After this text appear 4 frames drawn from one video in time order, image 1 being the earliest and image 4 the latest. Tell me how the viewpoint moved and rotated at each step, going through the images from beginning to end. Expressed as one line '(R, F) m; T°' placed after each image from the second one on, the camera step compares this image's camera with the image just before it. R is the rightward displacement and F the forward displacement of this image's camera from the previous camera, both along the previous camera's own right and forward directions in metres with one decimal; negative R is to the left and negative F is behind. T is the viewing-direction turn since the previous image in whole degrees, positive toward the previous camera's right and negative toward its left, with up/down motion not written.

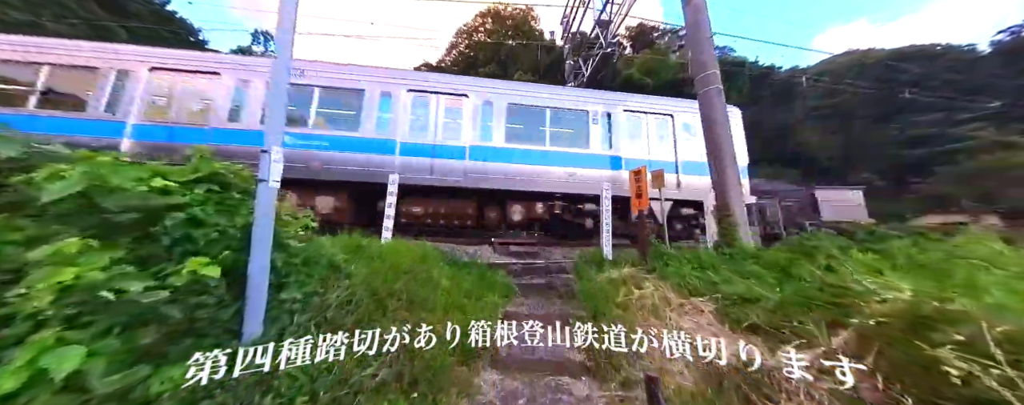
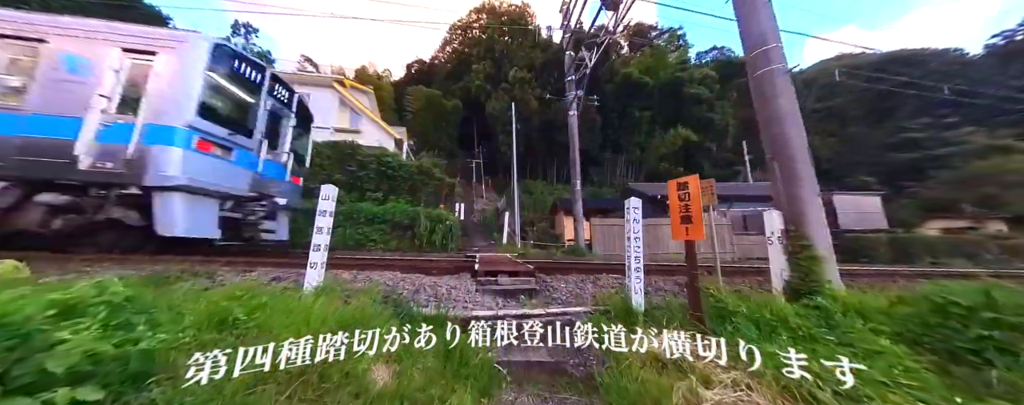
(+0.1, +0.8) m; +1°
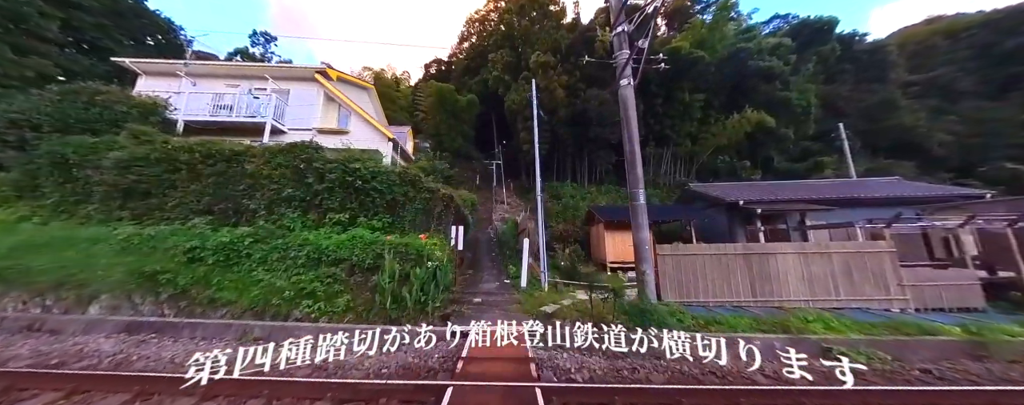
(+0.1, +2.3) m; -6°
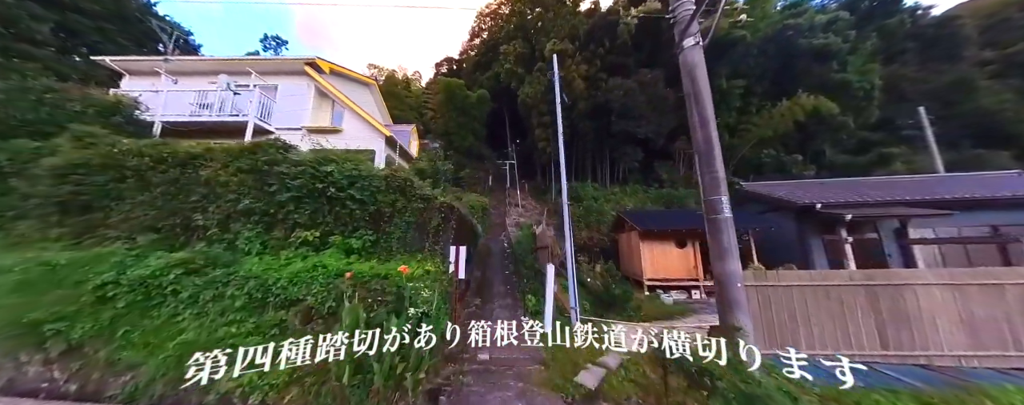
(-0.1, +1.2) m; -3°
